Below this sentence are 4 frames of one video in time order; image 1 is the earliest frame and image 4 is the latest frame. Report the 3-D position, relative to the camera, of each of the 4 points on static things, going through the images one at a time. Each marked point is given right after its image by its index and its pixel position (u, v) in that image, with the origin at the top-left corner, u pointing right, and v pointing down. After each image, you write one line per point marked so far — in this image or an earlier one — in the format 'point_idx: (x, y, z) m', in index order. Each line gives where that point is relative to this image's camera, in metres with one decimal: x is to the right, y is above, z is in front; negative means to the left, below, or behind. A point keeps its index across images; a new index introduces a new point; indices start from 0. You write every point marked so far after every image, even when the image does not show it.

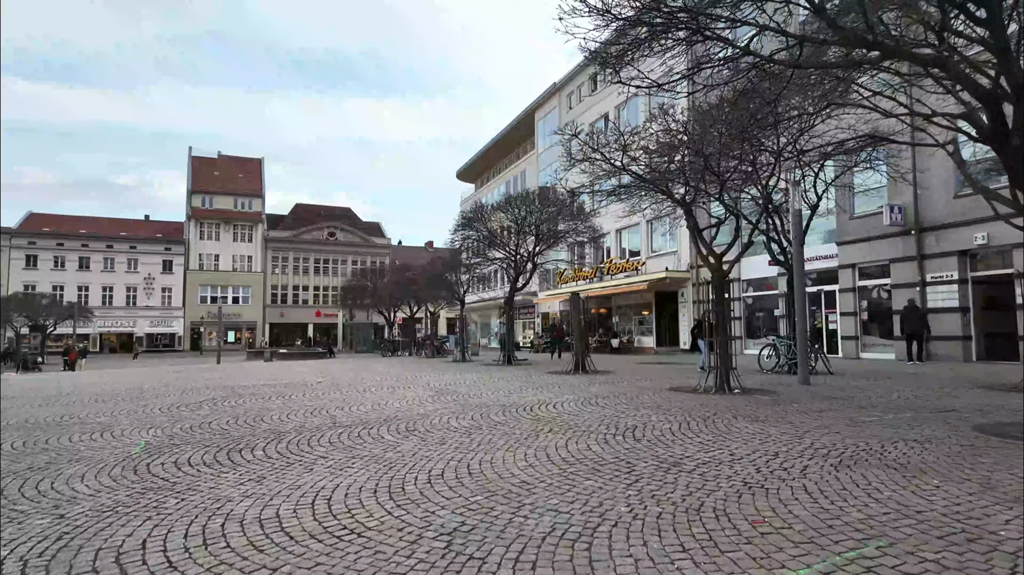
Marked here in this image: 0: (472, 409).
0: (-0.6, -1.8, +8.9) m
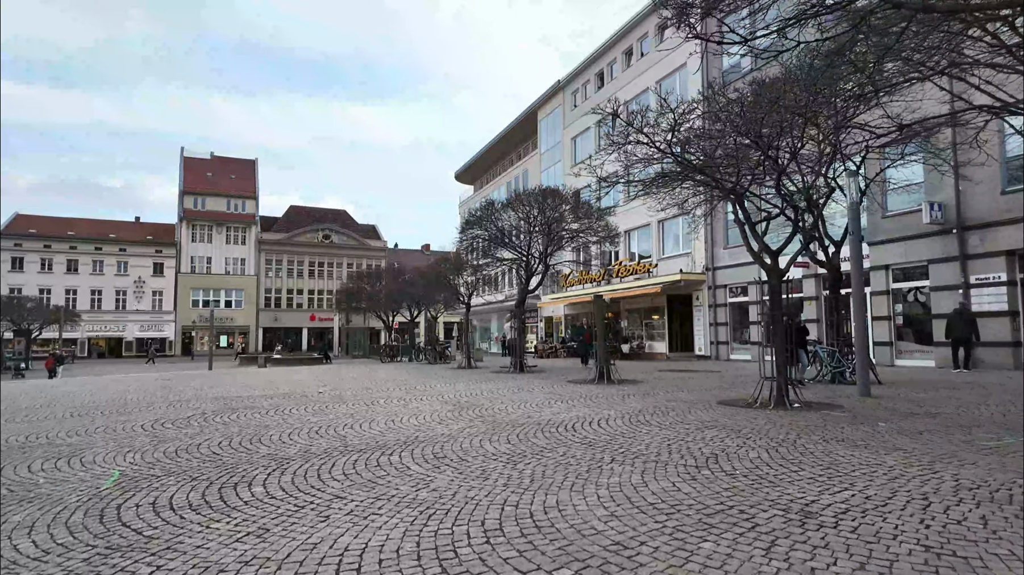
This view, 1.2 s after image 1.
0: (-0.1, -1.8, +7.7) m
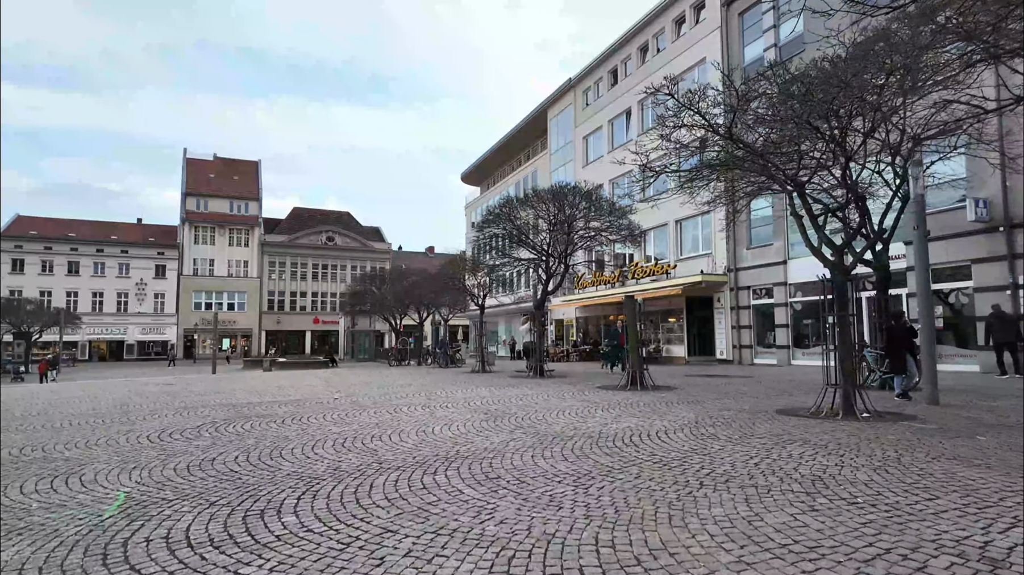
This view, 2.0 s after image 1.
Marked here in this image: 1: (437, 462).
0: (+0.5, -1.7, +6.9) m
1: (-0.8, -1.7, +6.1) m
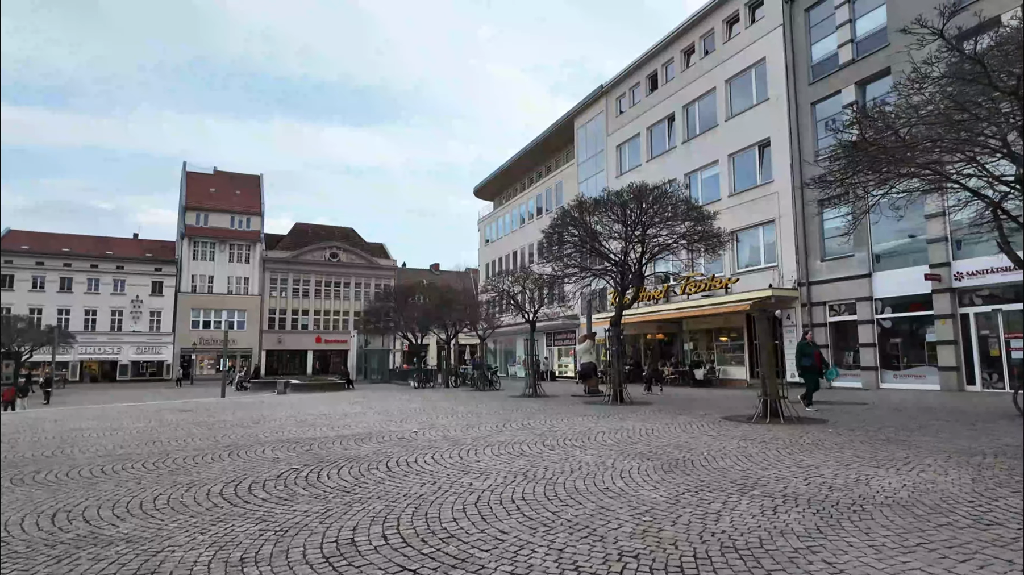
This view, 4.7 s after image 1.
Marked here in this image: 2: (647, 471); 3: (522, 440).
0: (+2.6, -1.7, +4.7) m
1: (+1.4, -1.7, +3.9) m
2: (+1.5, -2.0, +6.6) m
3: (+0.2, -2.3, +9.2) m
